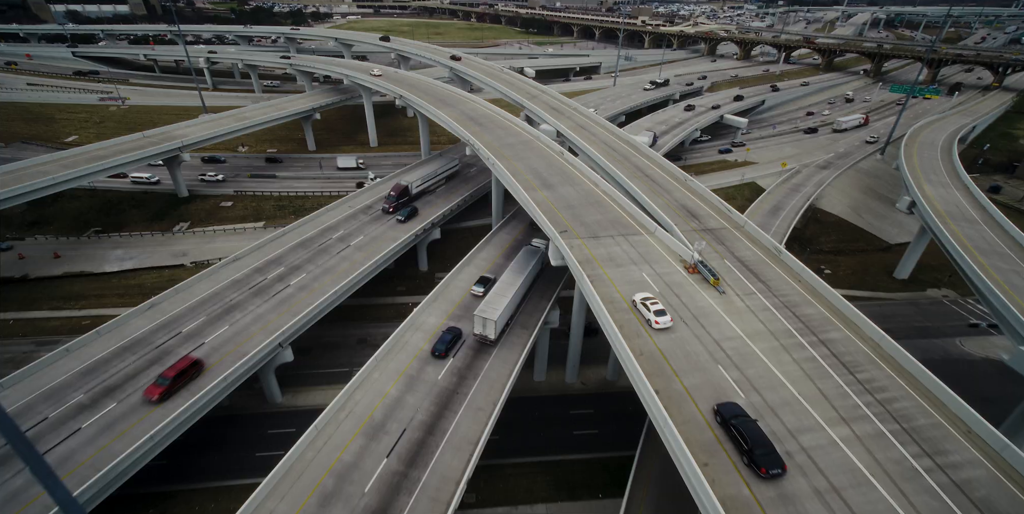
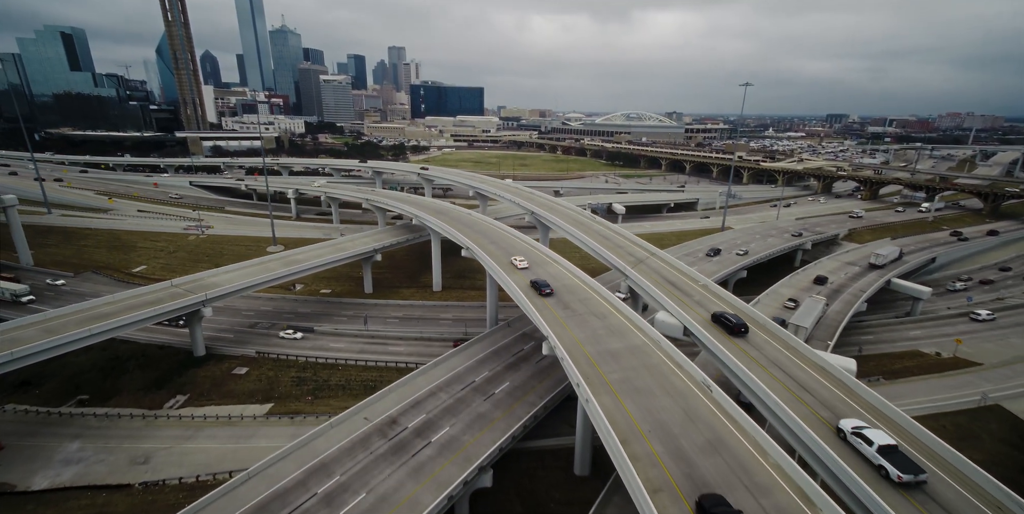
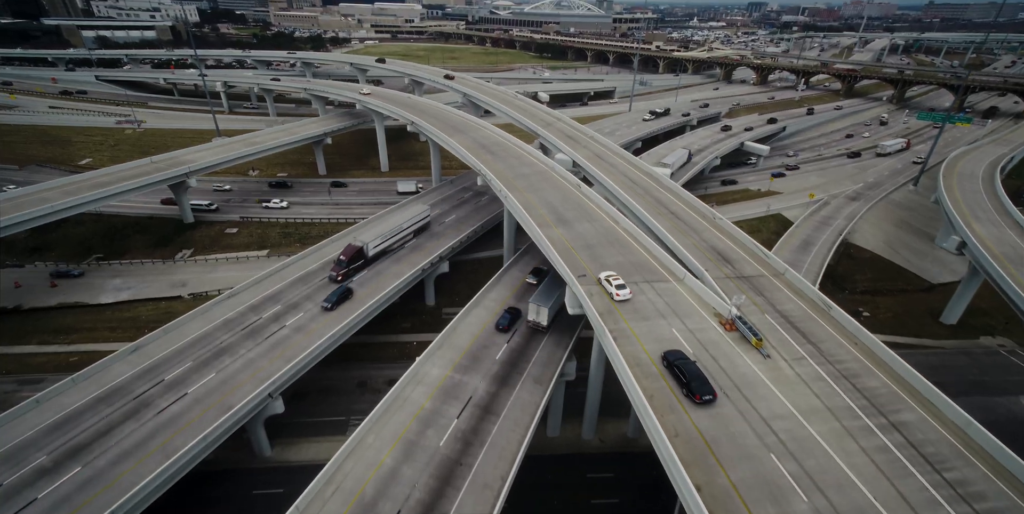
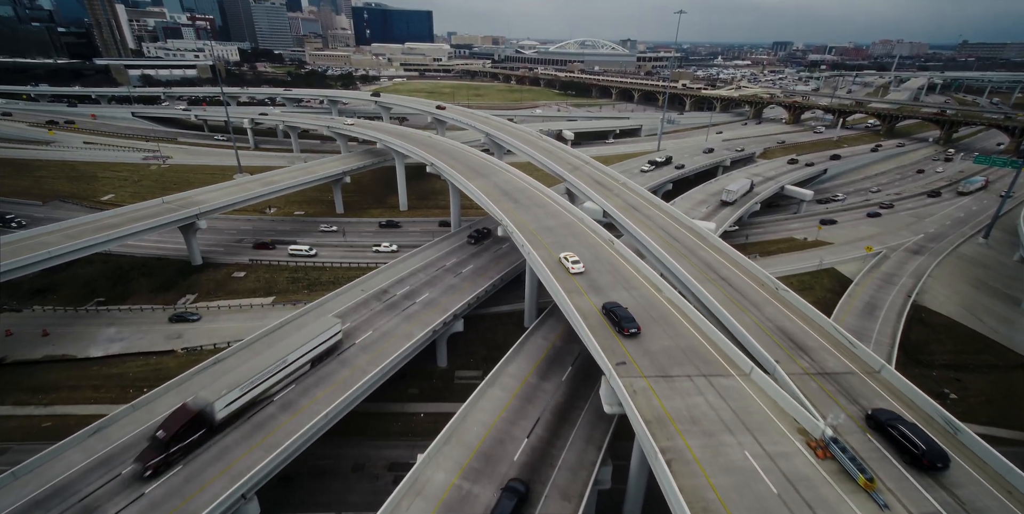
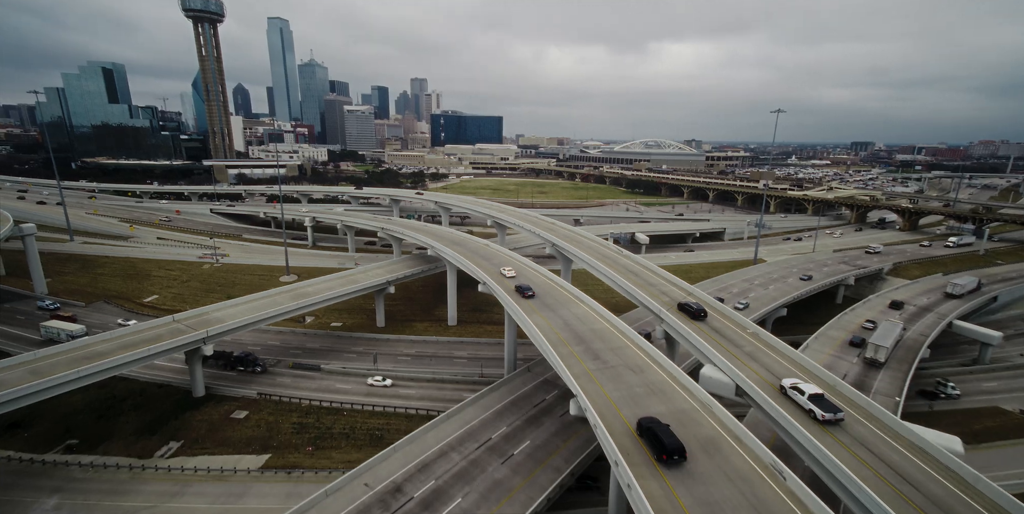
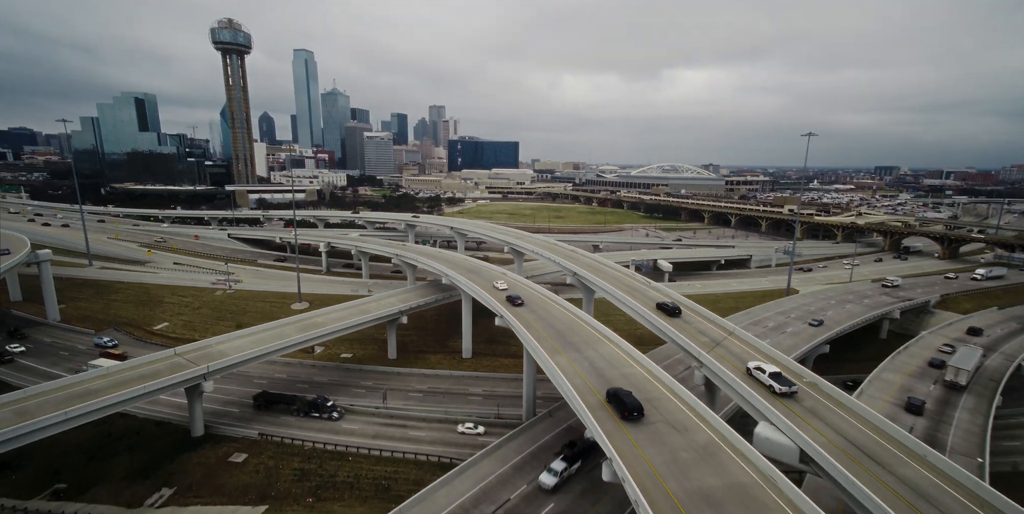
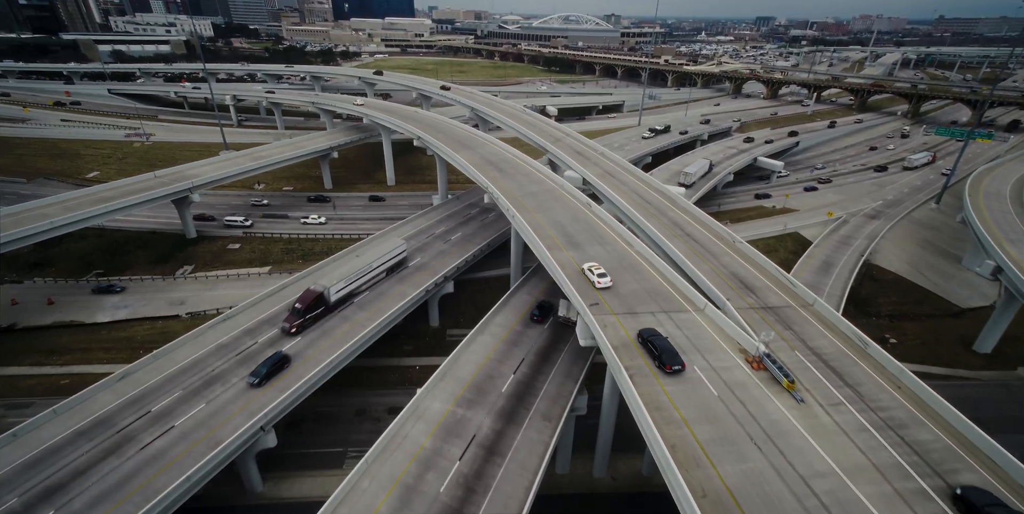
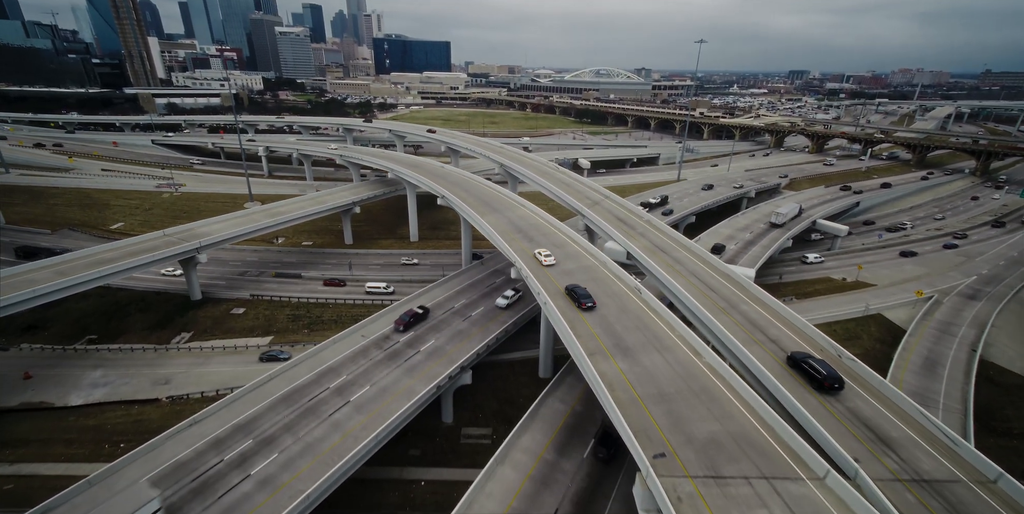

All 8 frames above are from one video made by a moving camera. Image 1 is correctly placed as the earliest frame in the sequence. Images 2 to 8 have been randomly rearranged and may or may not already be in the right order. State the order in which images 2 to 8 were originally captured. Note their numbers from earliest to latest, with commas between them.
3, 7, 4, 8, 2, 5, 6
